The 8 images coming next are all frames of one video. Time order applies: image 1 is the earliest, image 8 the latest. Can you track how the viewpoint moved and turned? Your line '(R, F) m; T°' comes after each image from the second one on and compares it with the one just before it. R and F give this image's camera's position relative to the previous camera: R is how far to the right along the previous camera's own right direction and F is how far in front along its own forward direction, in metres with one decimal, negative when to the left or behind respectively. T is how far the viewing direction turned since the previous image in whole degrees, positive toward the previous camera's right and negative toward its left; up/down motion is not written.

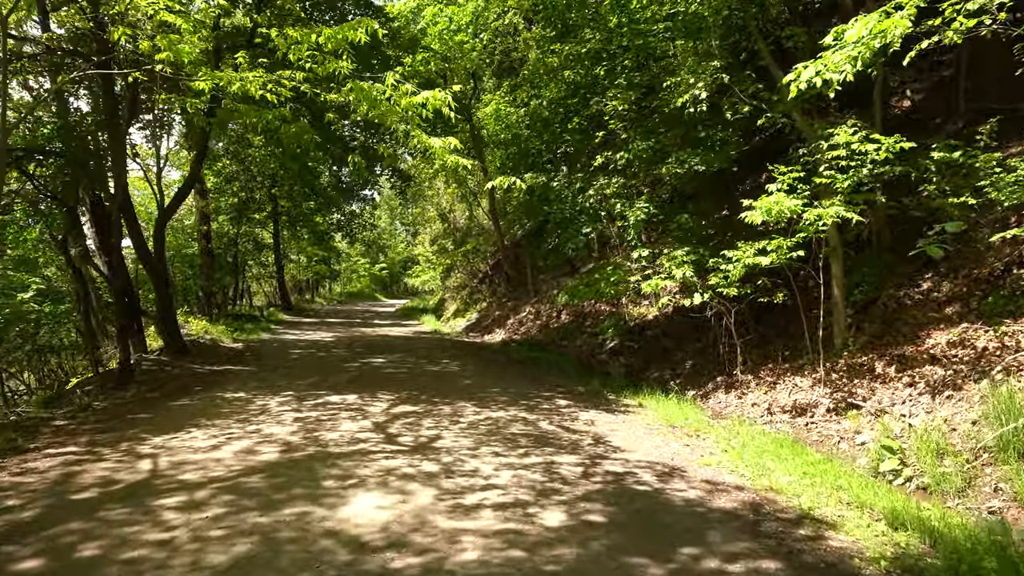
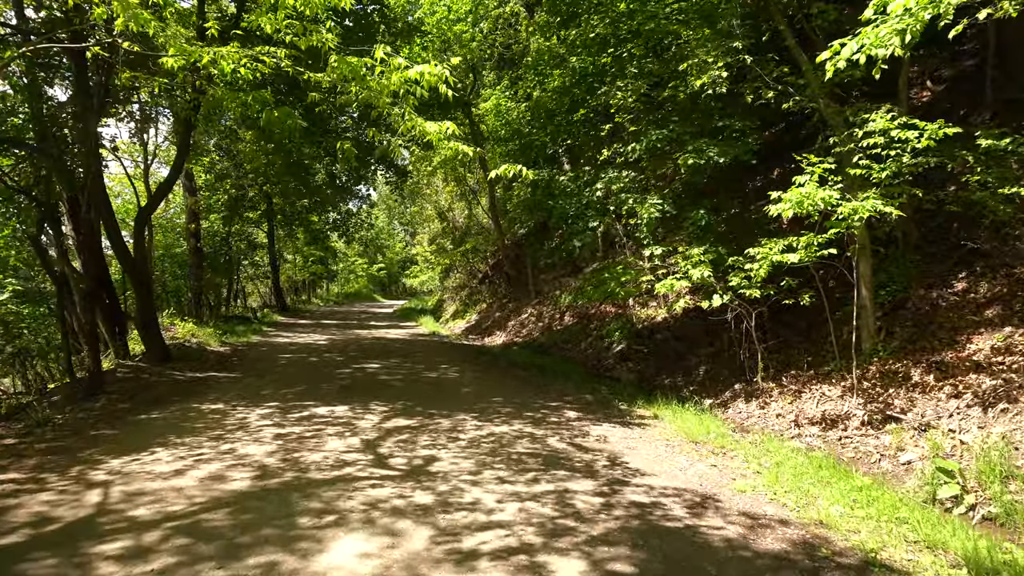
(-0.1, +0.7) m; 0°
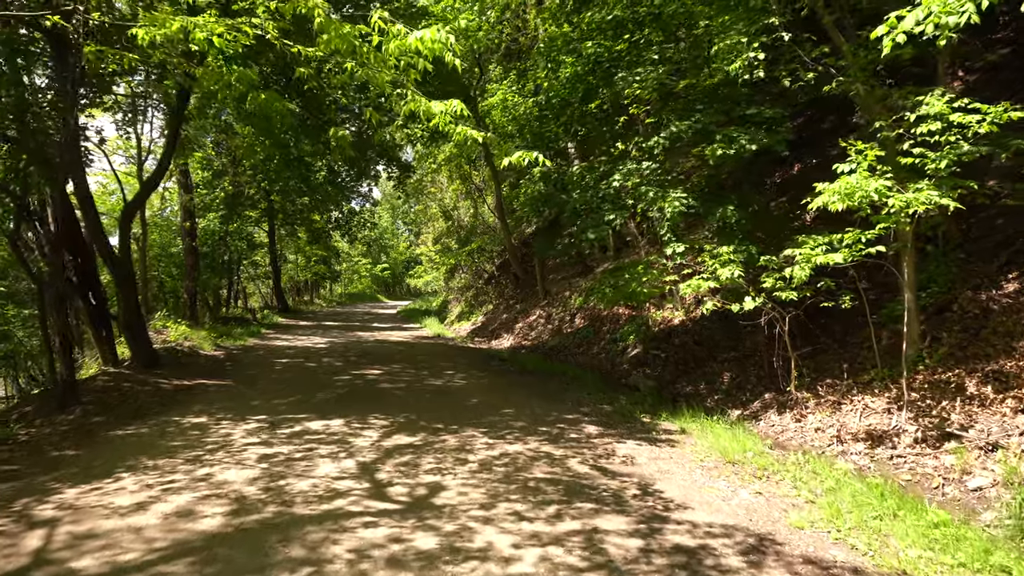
(-0.1, +0.7) m; 0°
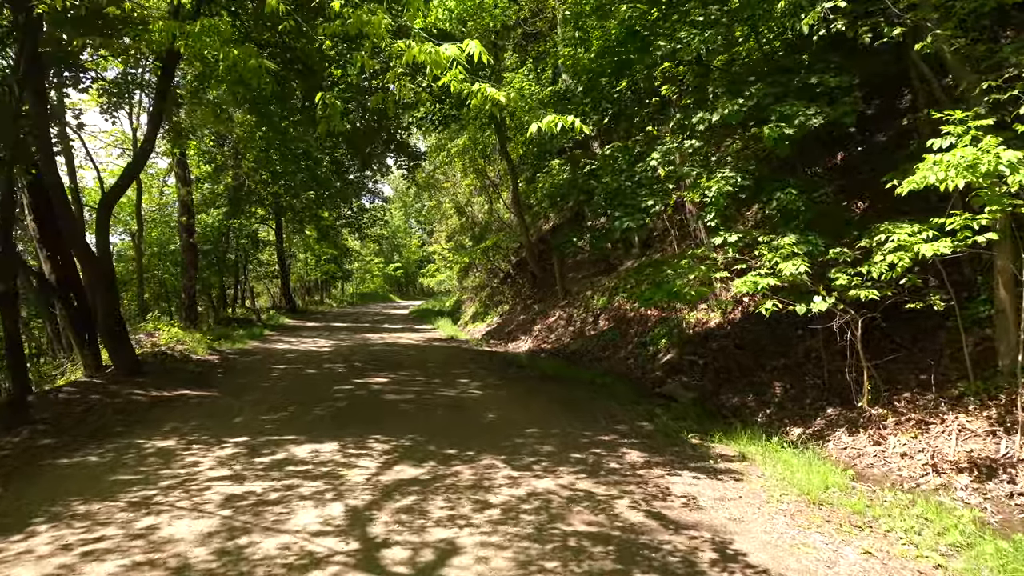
(-0.1, +1.1) m; -1°
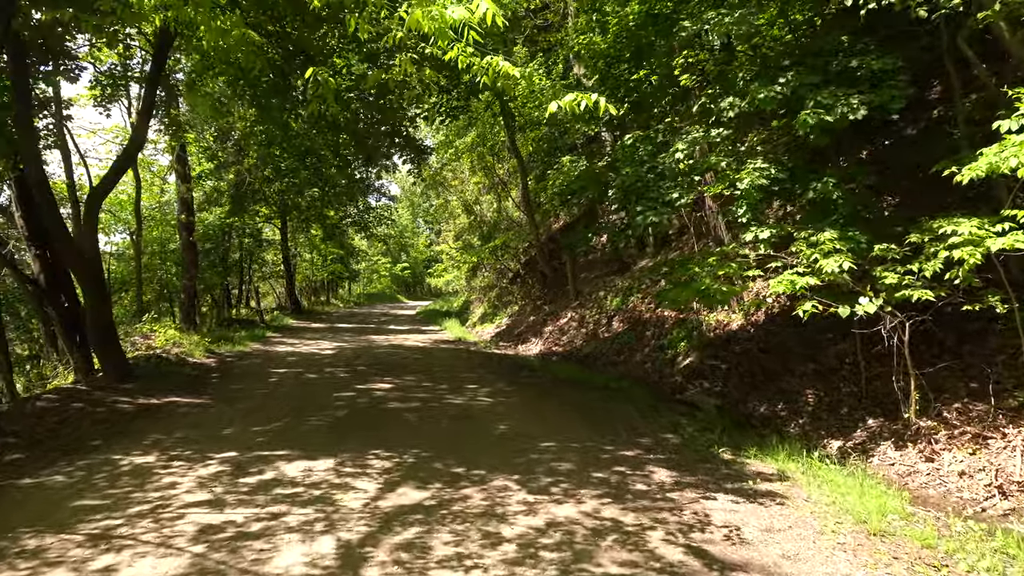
(-0.1, +0.5) m; -1°
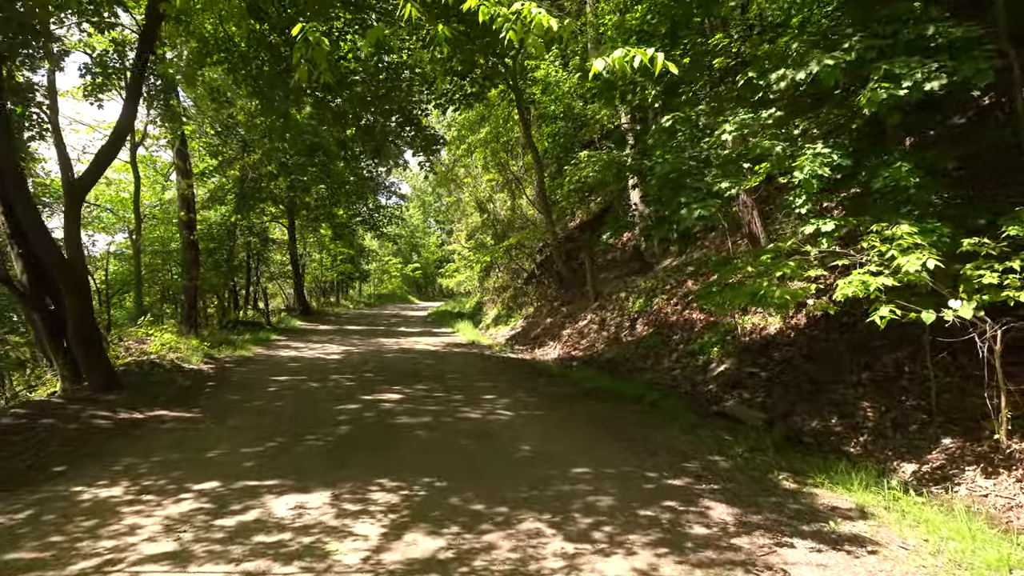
(-0.1, +0.8) m; -1°
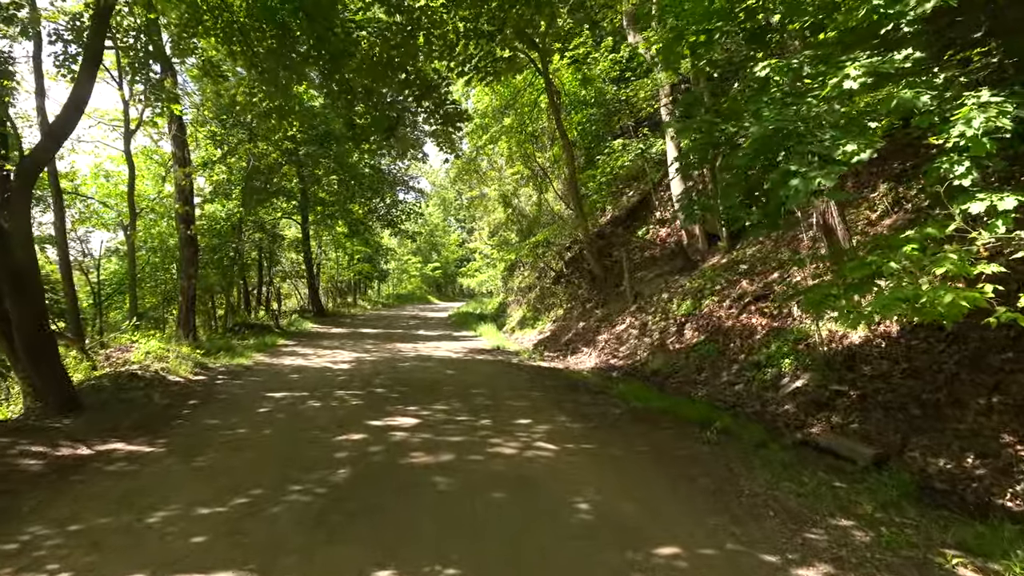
(-0.2, +1.5) m; -2°
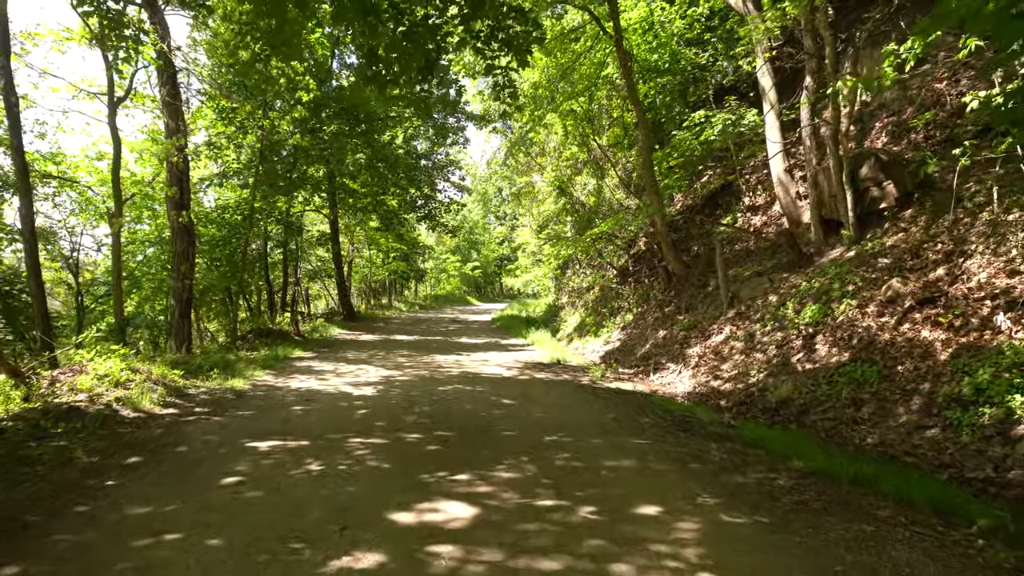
(-0.5, +2.7) m; -3°
